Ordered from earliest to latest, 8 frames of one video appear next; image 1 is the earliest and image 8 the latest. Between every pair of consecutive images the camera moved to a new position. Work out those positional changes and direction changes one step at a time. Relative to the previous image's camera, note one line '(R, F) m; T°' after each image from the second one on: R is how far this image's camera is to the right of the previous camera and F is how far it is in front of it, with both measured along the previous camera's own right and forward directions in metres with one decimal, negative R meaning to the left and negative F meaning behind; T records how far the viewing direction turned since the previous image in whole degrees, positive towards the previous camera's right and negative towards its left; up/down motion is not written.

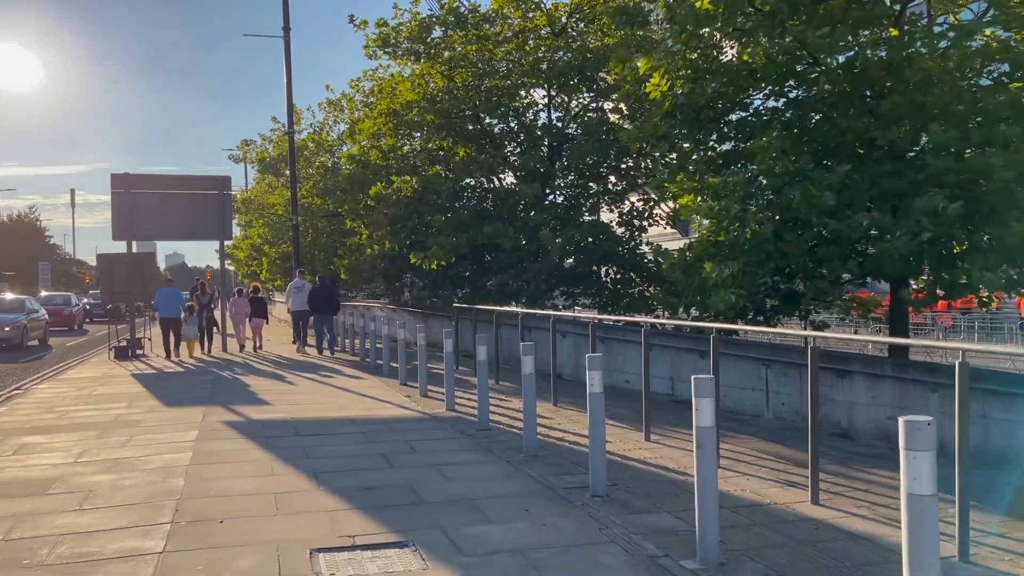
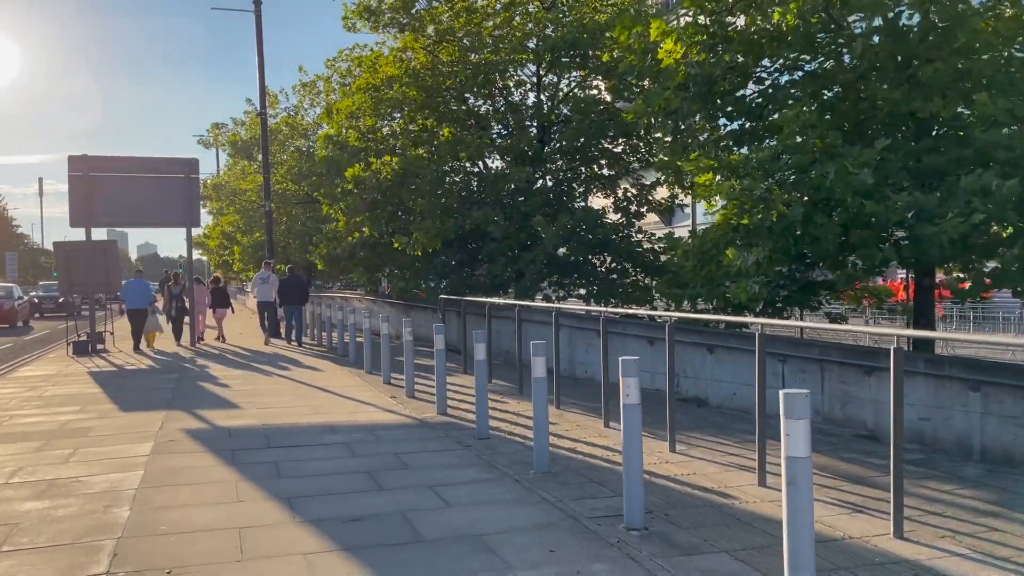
(-0.2, +1.1) m; +2°
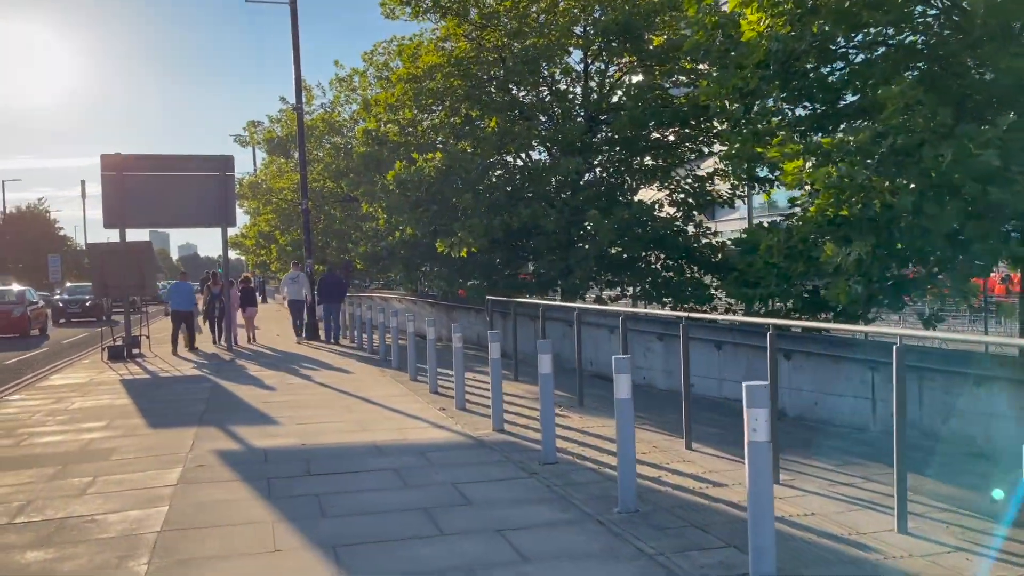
(-0.3, +1.0) m; -2°
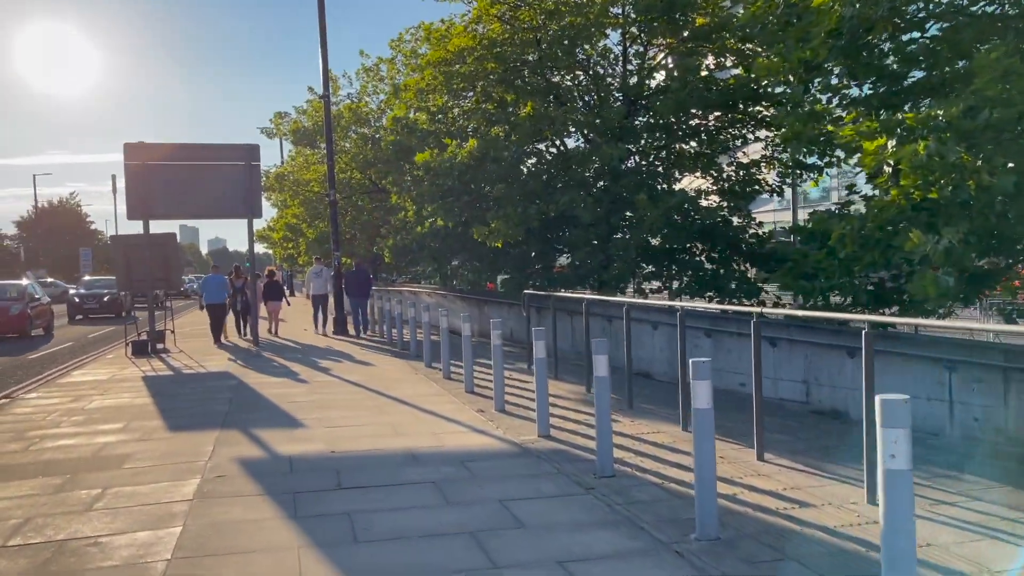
(-0.2, +0.8) m; -2°
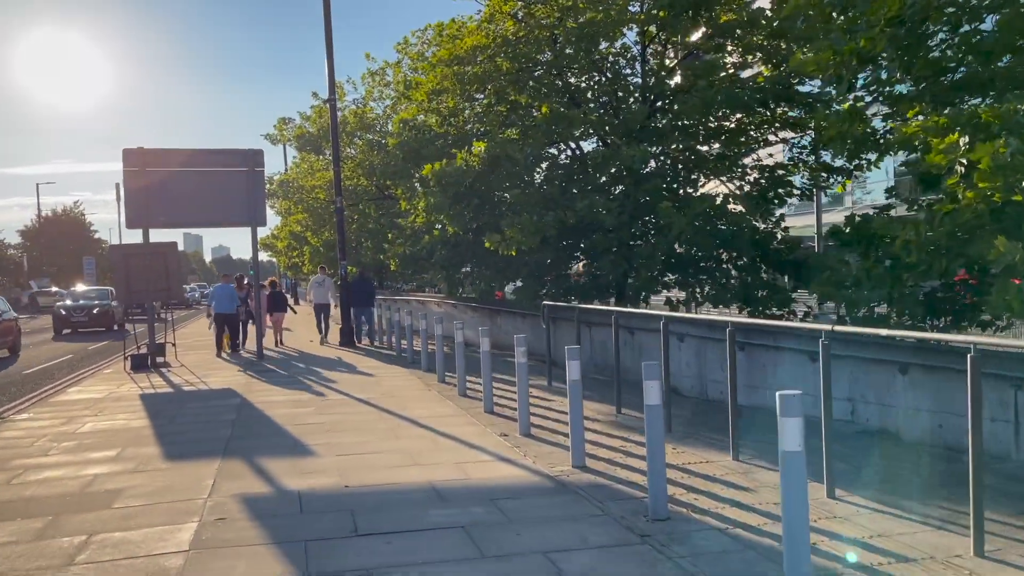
(-0.2, +0.8) m; 0°
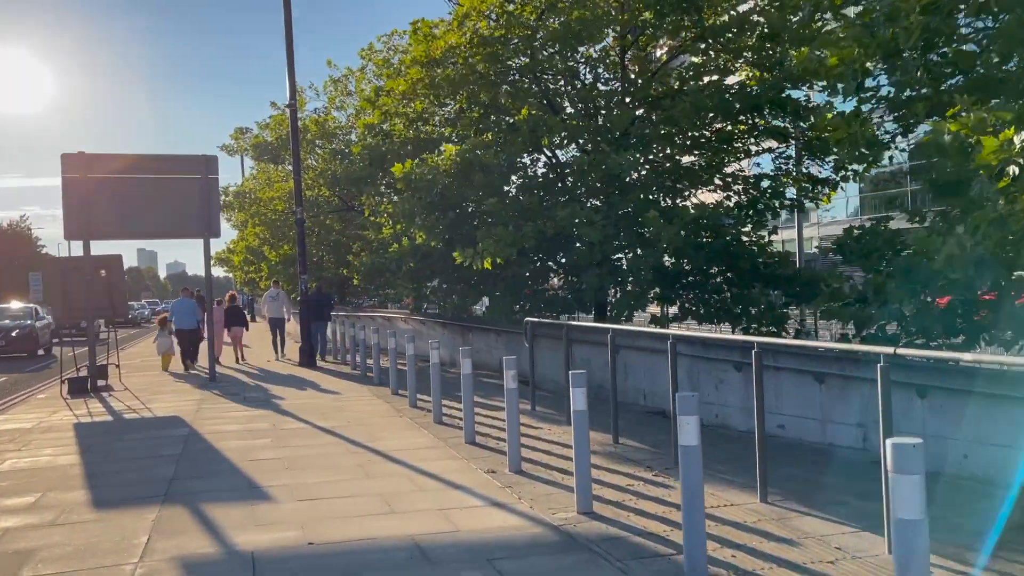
(-0.2, +1.0) m; +3°
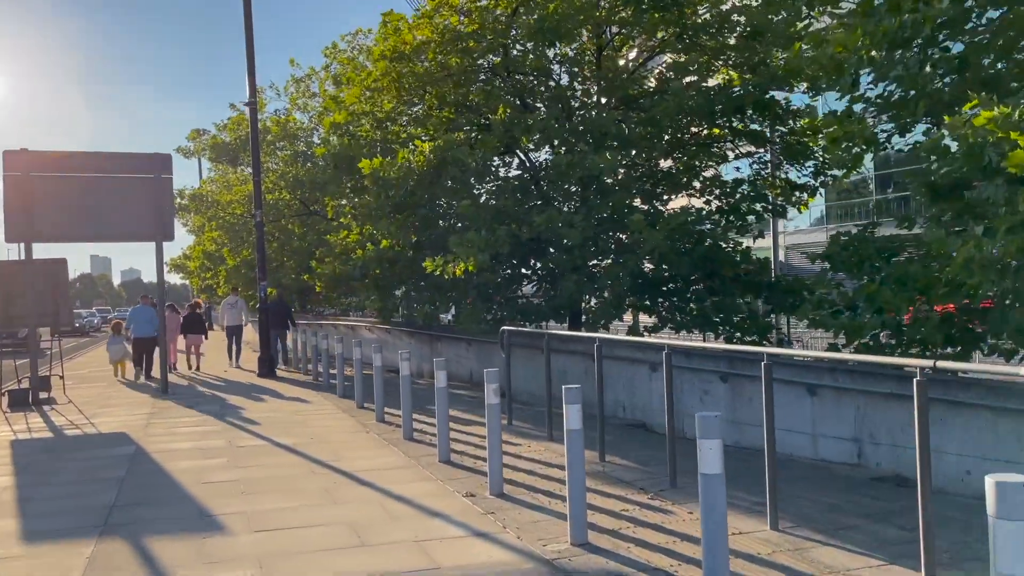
(-0.2, +0.6) m; +3°
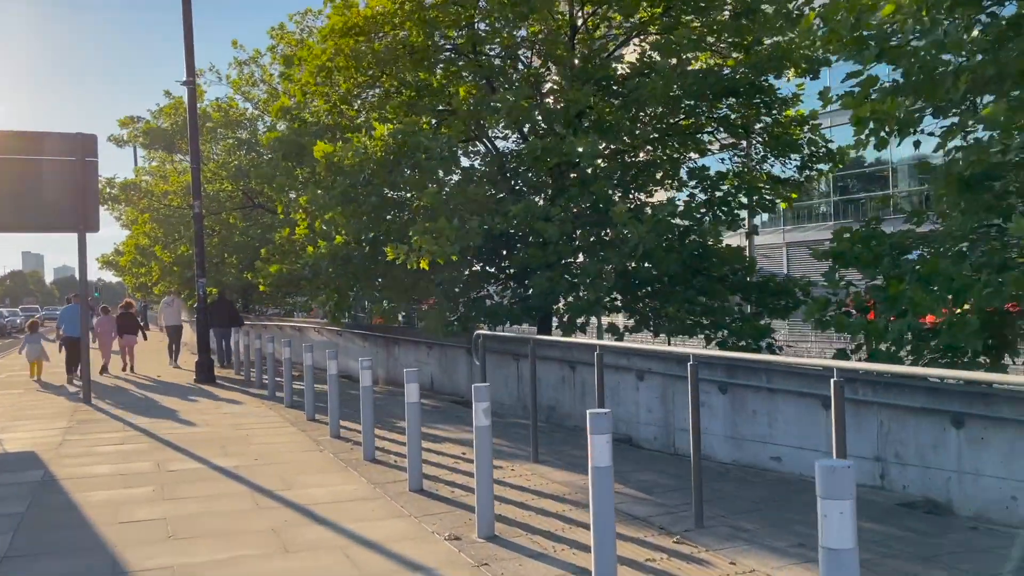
(-0.3, +1.3) m; +4°
